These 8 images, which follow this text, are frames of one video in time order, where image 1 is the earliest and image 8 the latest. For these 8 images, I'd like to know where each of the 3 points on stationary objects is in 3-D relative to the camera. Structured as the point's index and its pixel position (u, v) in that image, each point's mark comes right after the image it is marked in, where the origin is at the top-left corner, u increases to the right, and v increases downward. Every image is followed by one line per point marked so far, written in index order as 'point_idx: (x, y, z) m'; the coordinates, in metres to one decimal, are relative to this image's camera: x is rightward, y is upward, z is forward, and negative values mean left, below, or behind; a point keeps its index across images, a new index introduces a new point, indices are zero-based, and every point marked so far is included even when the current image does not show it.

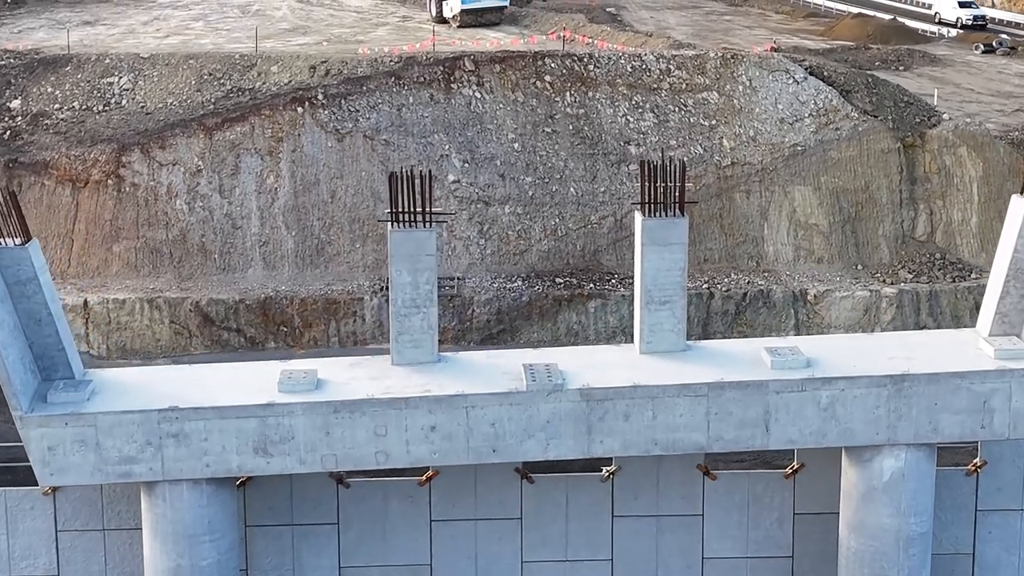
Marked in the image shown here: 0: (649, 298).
0: (+1.0, -0.1, +11.6) m
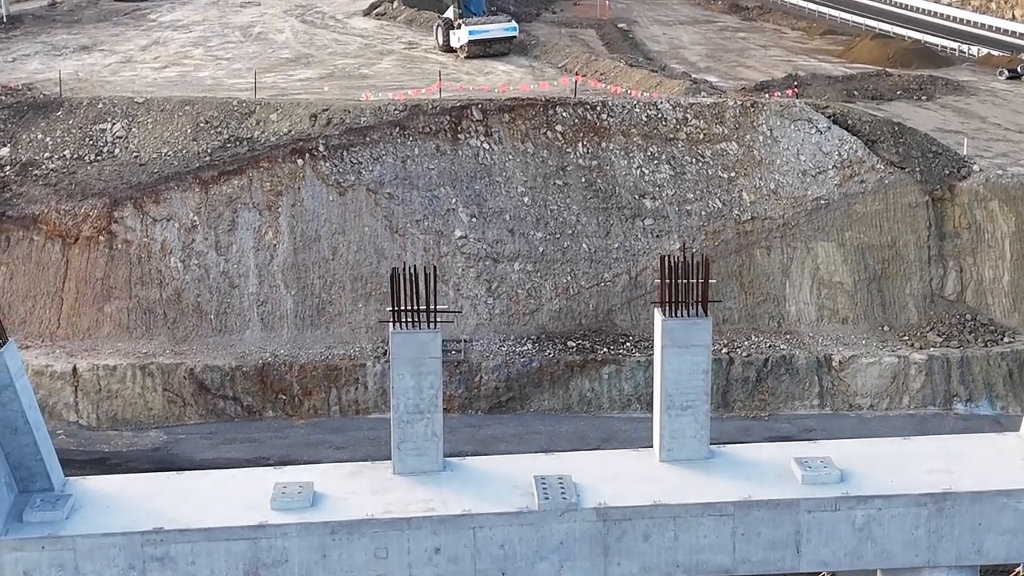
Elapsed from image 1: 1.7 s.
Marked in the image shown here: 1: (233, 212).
0: (+1.1, -0.8, +10.8) m
1: (-3.0, +0.8, +17.3) m
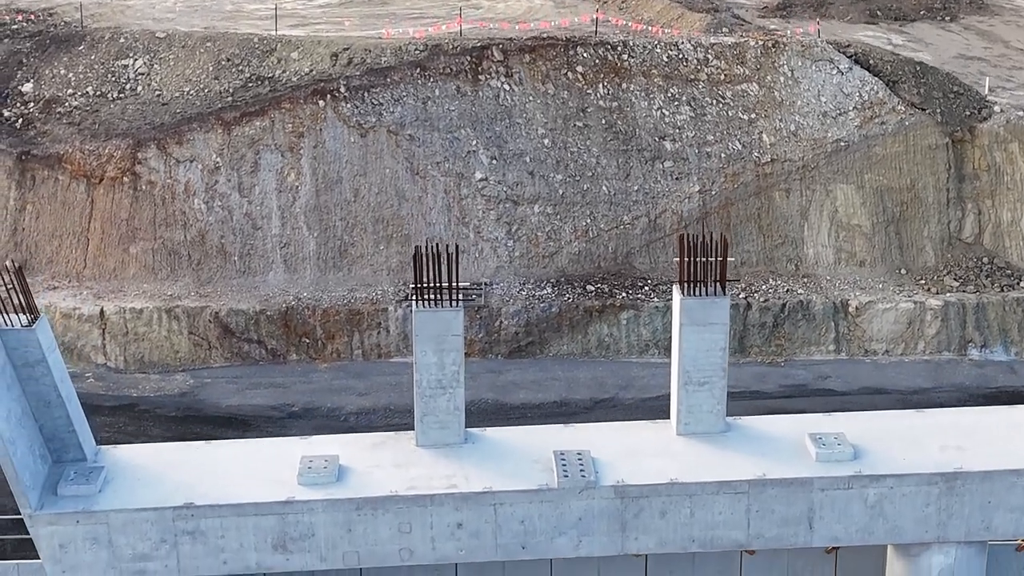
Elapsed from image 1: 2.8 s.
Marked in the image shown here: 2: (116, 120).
0: (+1.2, -0.6, +11.0) m
1: (-2.8, +1.5, +17.4) m
2: (-4.5, +1.9, +18.0) m
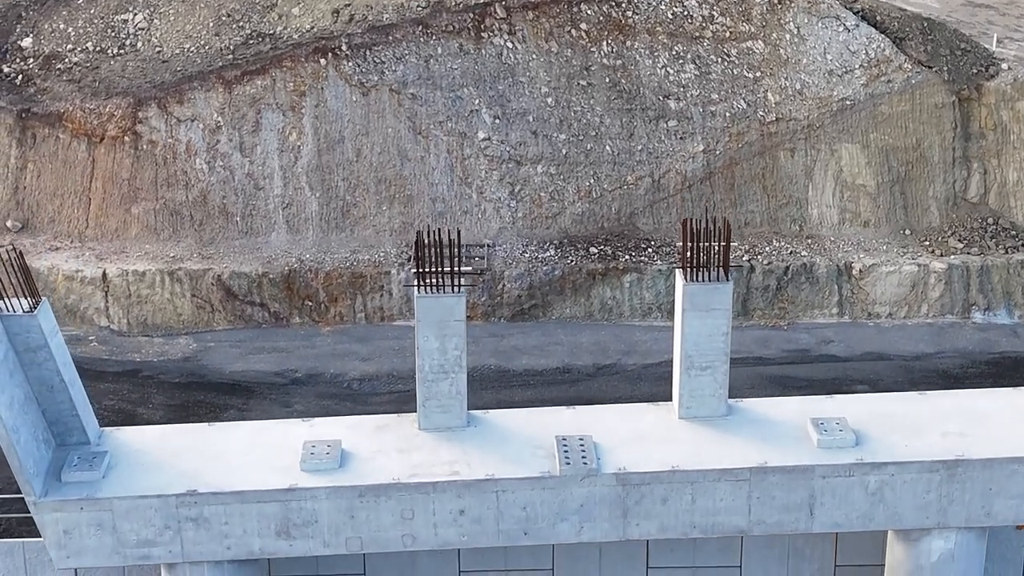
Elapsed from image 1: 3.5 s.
0: (+1.2, -0.5, +11.0) m
1: (-2.8, +1.9, +17.3) m
2: (-4.5, +2.4, +17.9) m
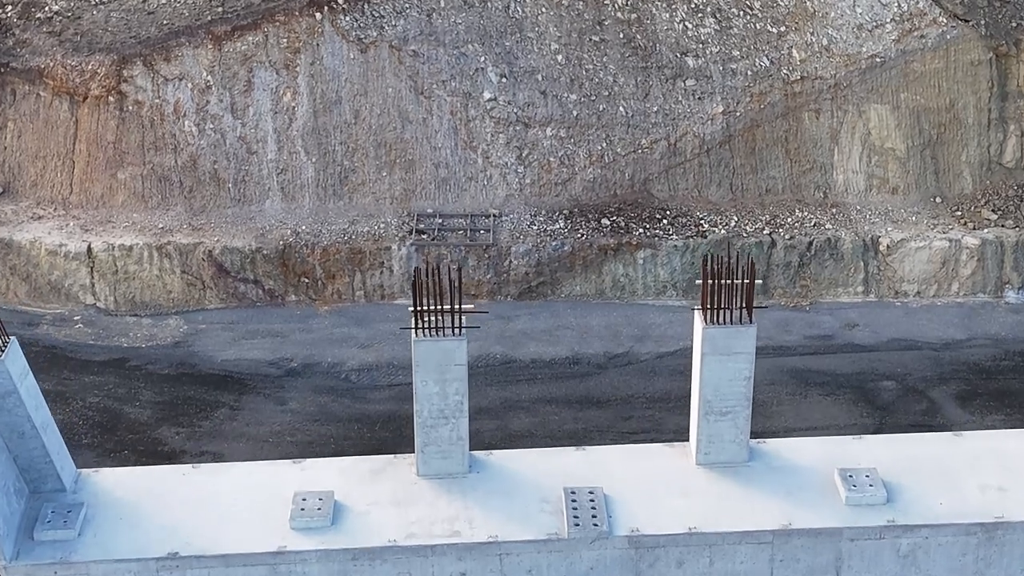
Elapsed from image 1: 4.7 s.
0: (+1.3, -0.8, +10.2) m
1: (-2.7, +2.2, +16.3) m
2: (-4.4, +2.7, +16.8) m
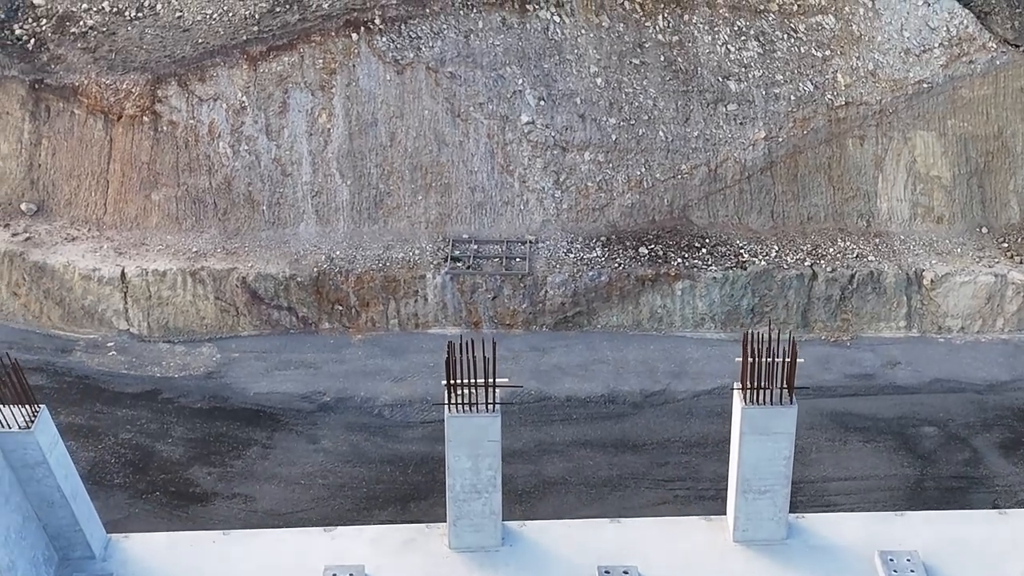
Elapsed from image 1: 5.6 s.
0: (+1.5, -1.3, +10.0) m
1: (-2.3, +2.0, +16.1) m
2: (-4.0, +2.5, +16.6) m
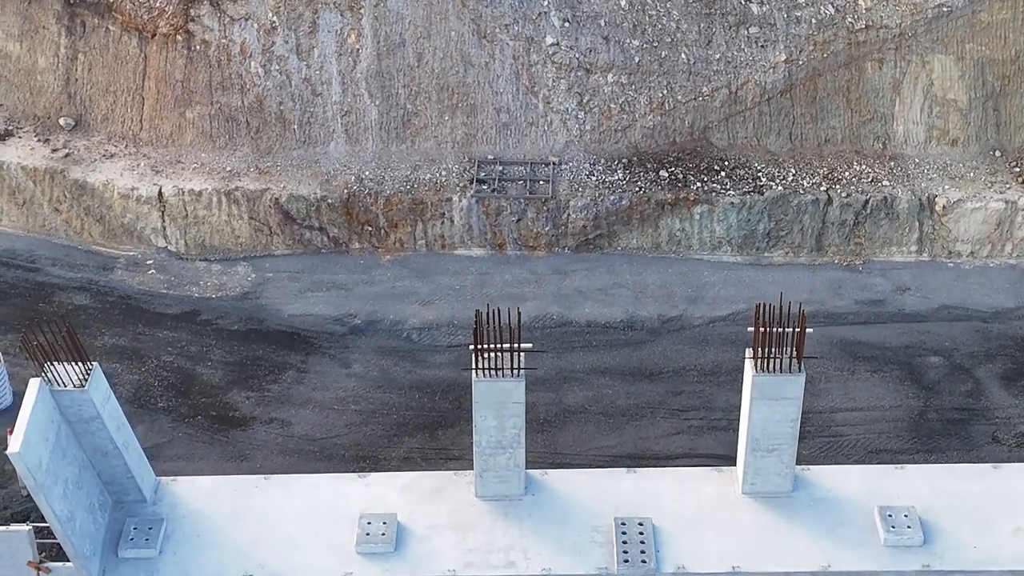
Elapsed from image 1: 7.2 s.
0: (+1.6, -1.1, +10.7) m
1: (-2.1, +2.9, +16.4) m
2: (-3.7, +3.5, +16.9) m
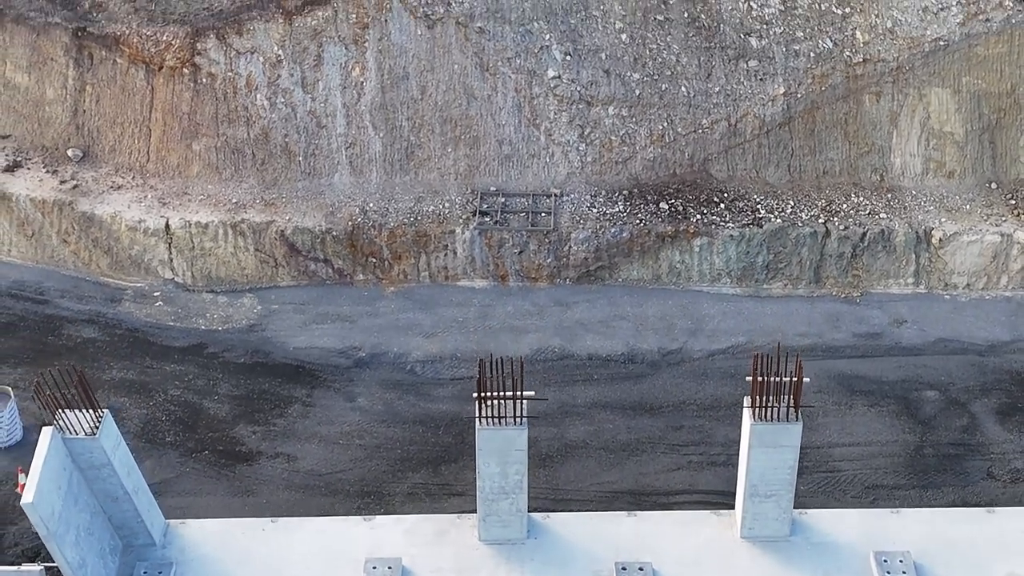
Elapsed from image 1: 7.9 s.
0: (+1.6, -1.4, +10.9) m
1: (-2.0, +2.5, +16.6) m
2: (-3.7, +3.1, +17.1) m
